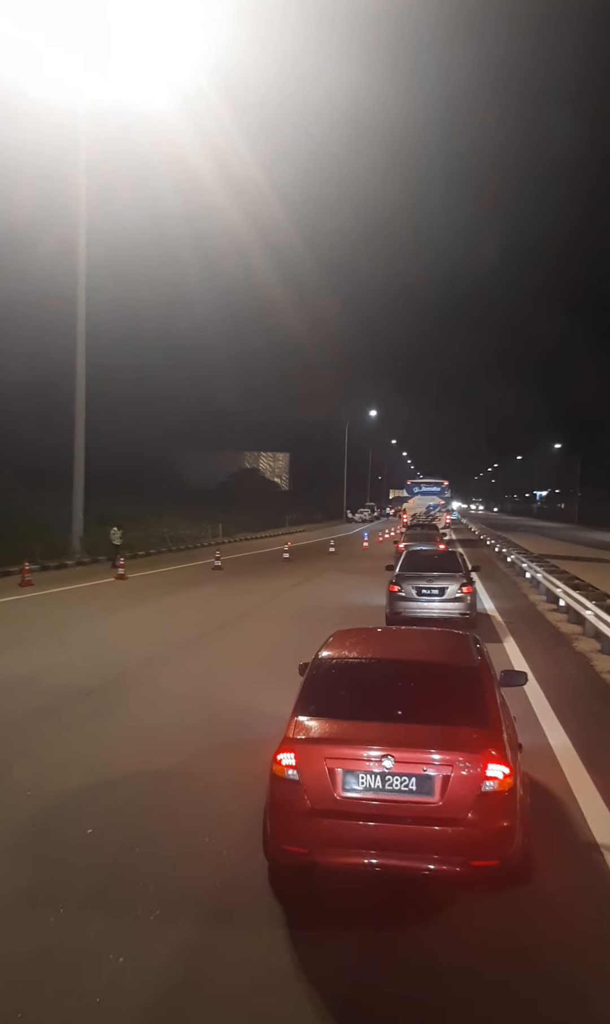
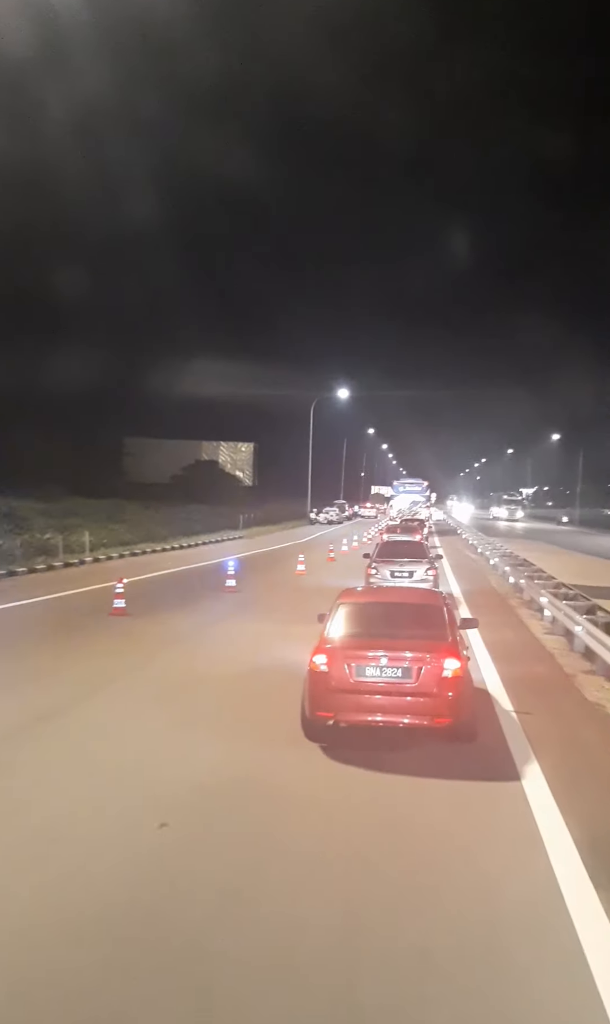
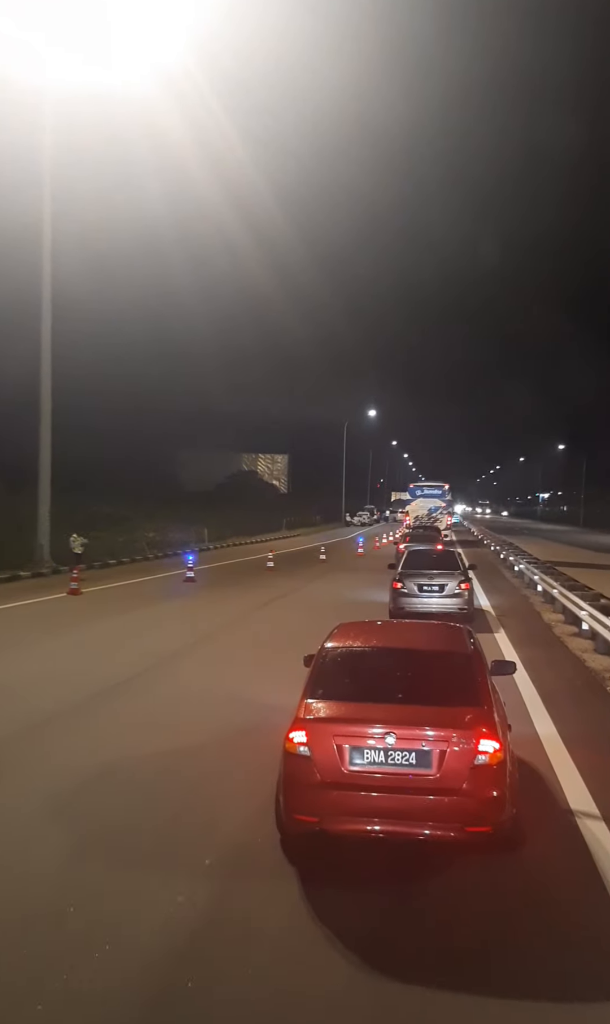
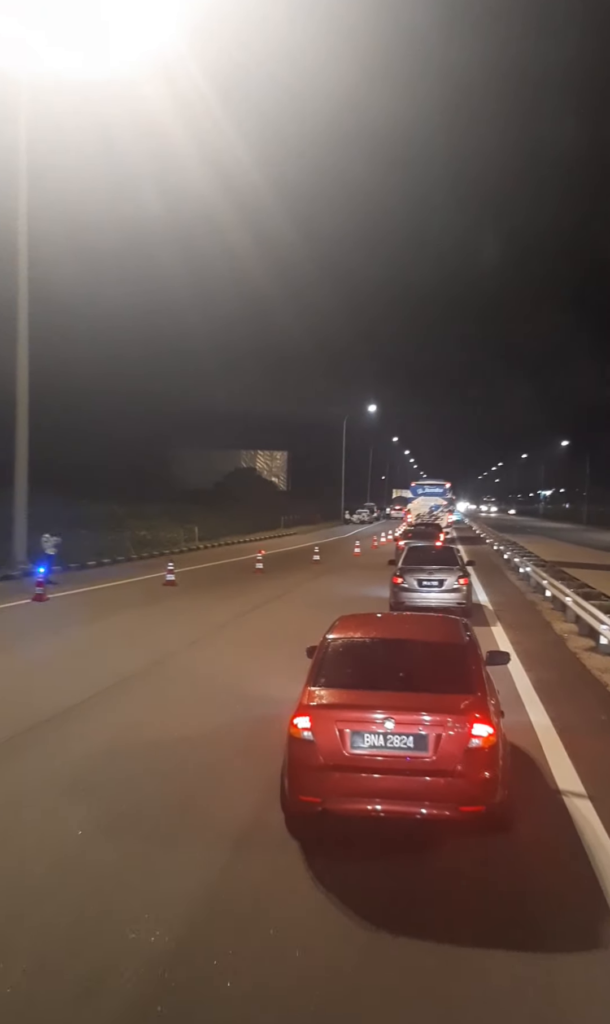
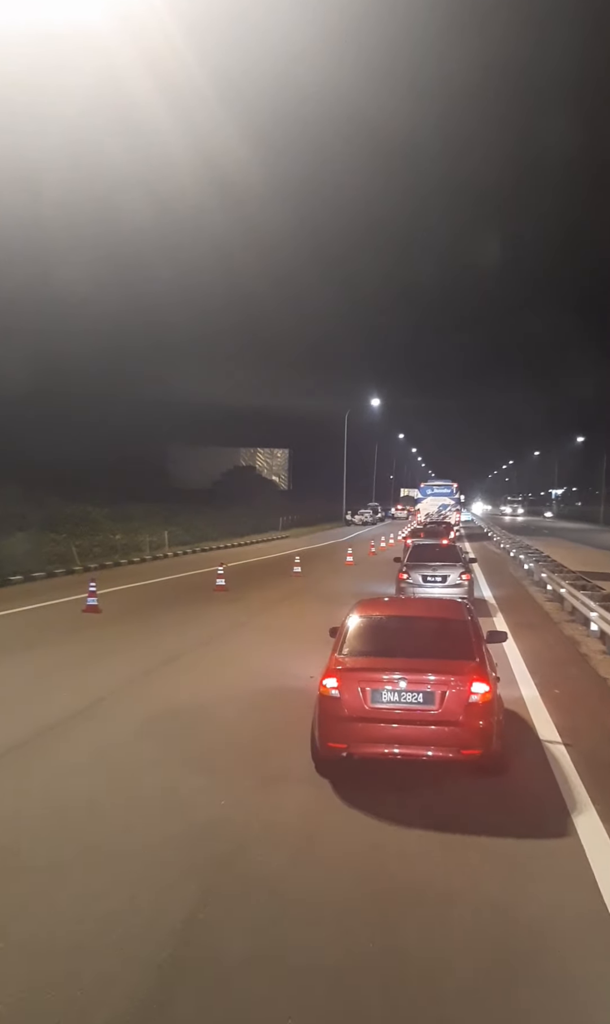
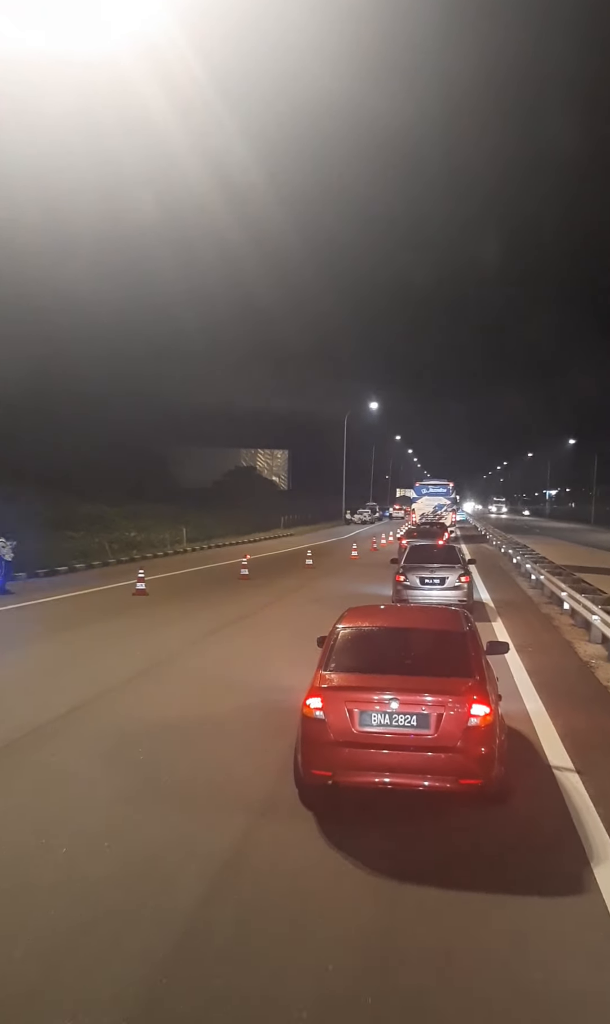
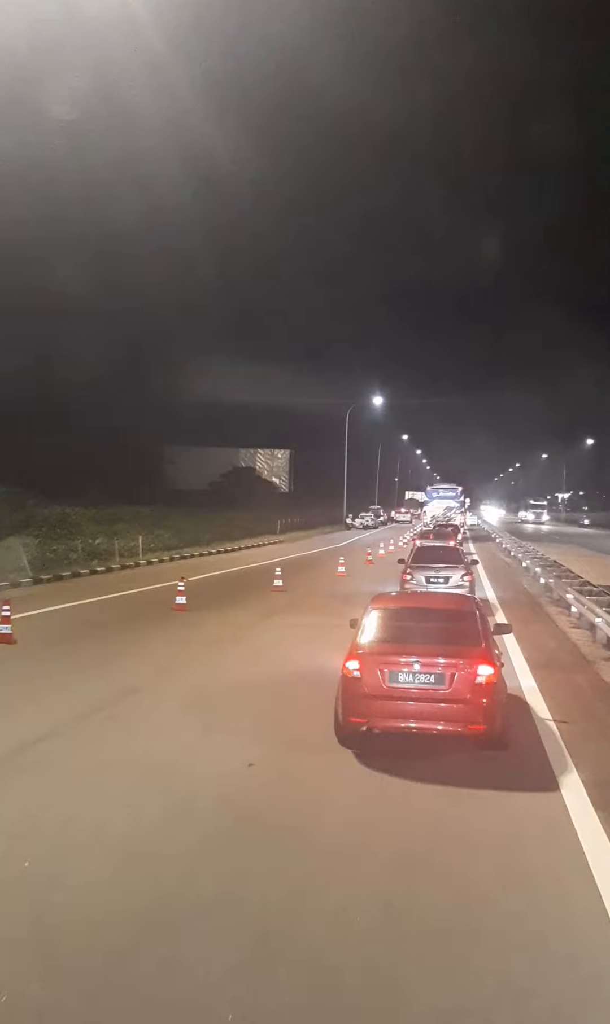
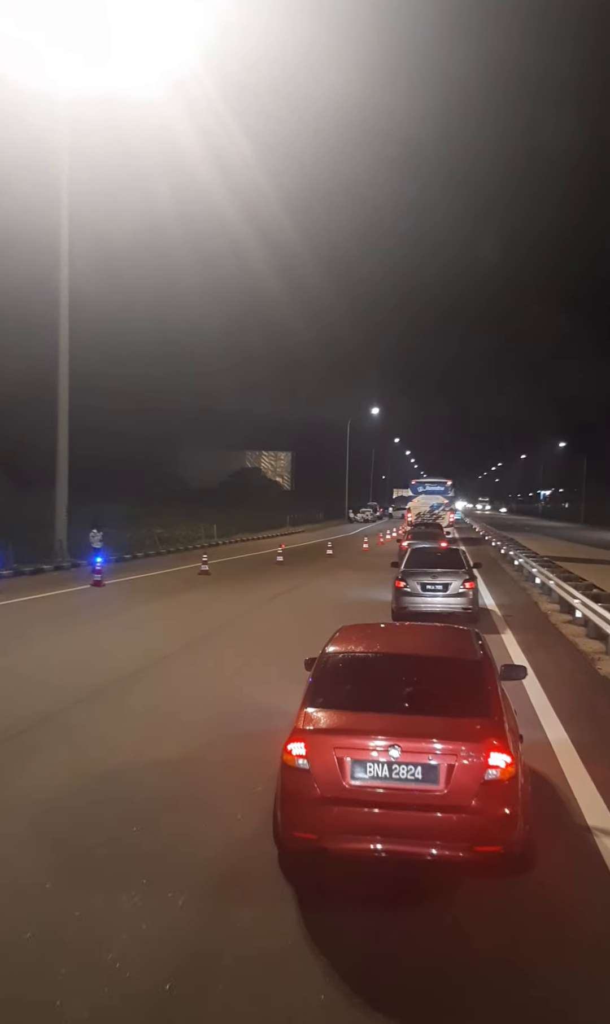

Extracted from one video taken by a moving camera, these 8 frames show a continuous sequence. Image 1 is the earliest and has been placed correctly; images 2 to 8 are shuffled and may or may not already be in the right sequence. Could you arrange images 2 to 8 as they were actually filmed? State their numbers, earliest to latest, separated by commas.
8, 3, 4, 6, 5, 7, 2
